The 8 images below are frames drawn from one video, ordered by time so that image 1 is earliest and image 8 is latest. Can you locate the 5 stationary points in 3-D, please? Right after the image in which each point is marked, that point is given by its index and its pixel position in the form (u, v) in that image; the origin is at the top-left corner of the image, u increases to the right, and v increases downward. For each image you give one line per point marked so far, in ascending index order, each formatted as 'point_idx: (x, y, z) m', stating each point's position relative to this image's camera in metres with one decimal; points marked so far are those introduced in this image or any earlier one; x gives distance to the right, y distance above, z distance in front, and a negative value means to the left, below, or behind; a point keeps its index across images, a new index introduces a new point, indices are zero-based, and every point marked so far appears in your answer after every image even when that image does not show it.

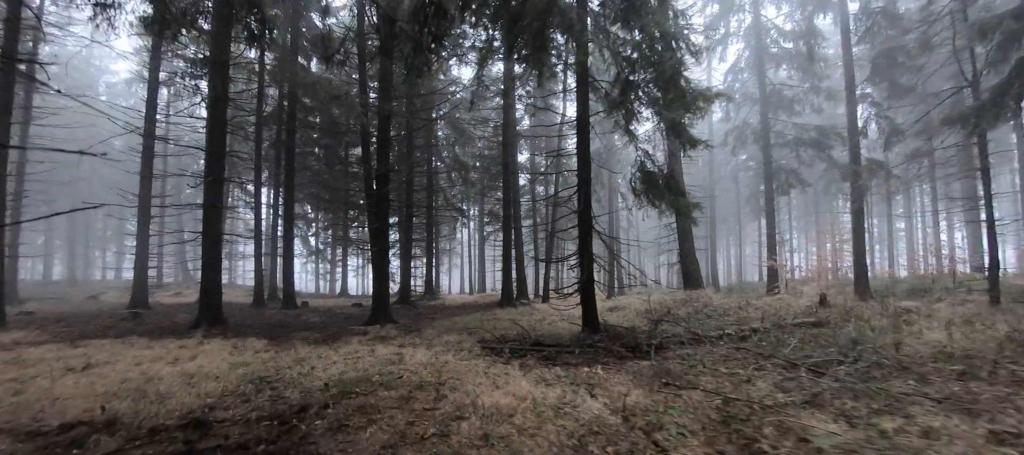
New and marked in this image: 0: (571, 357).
0: (+0.7, -1.5, +4.6) m
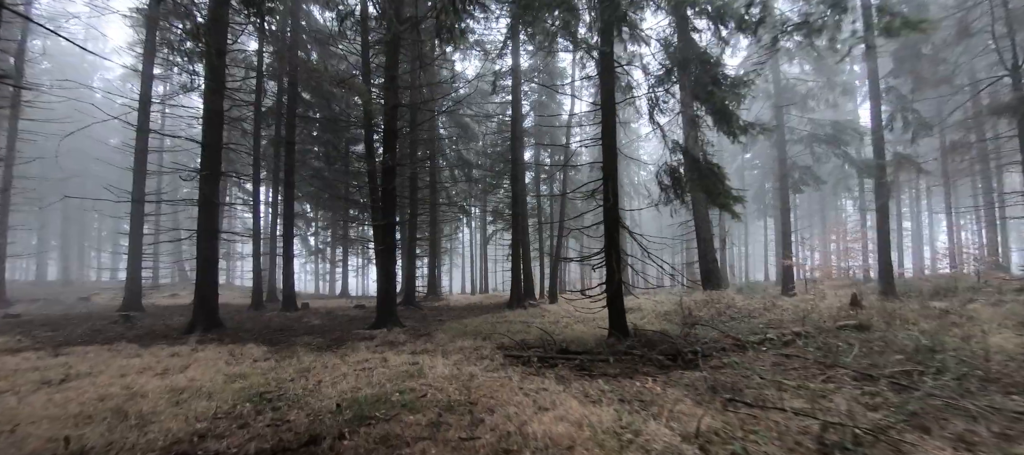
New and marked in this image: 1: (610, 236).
0: (+1.0, -1.5, +4.1) m
1: (+1.4, -0.1, +5.6) m
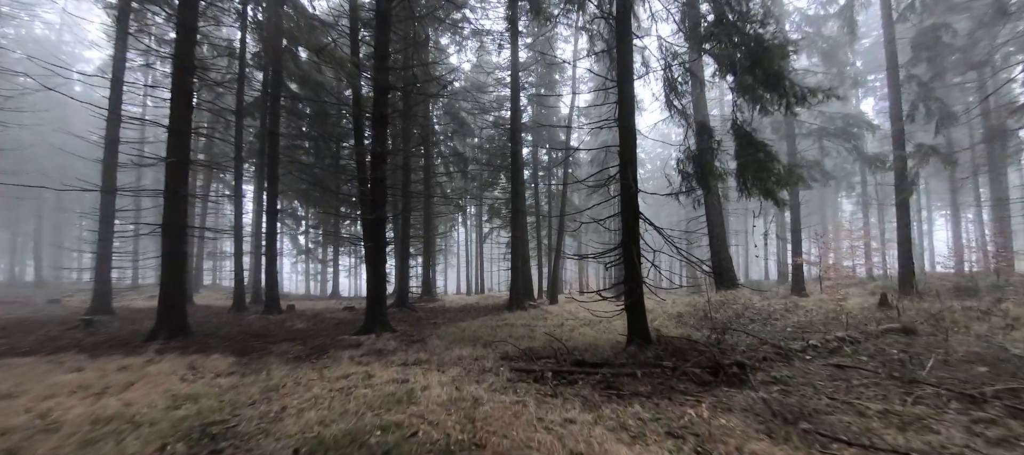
0: (+1.1, -1.4, +3.4) m
1: (+1.5, 0.0, +5.0) m
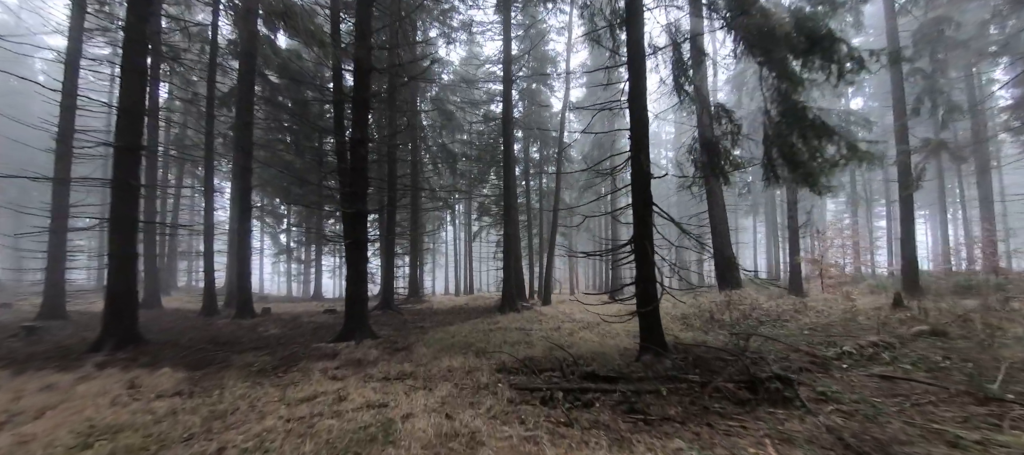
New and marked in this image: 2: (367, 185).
0: (+1.1, -1.3, +2.8) m
1: (+1.4, +0.1, +4.4) m
2: (-2.5, +0.7, +6.6) m
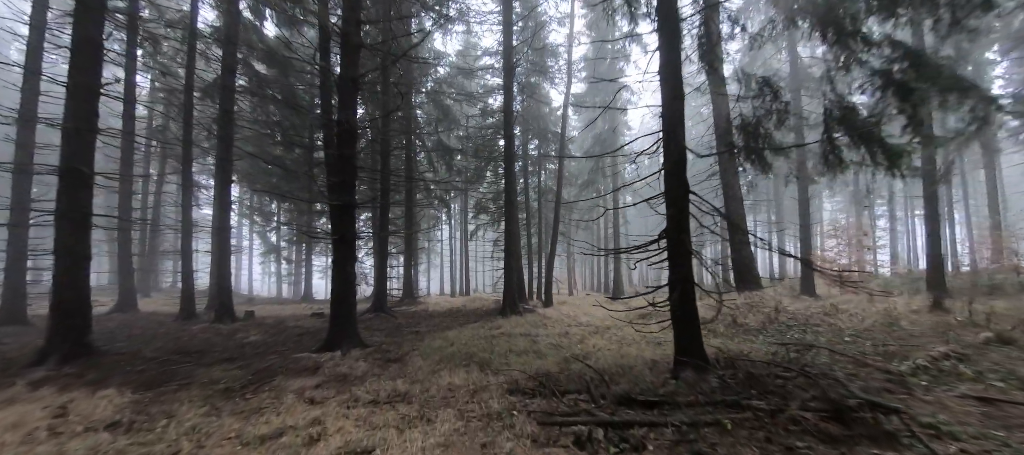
0: (+1.3, -1.2, +2.2) m
1: (+1.6, +0.1, +3.8) m
2: (-2.4, +0.8, +5.9) m
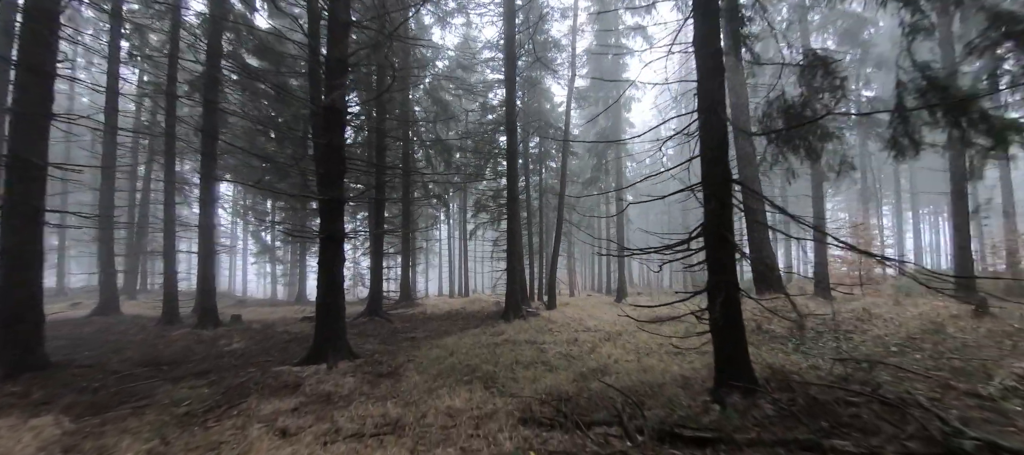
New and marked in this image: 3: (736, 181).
0: (+1.4, -1.2, +1.6) m
1: (+1.7, +0.2, +3.2) m
2: (-2.4, +0.8, +5.4) m
3: (+1.9, +0.4, +3.2) m
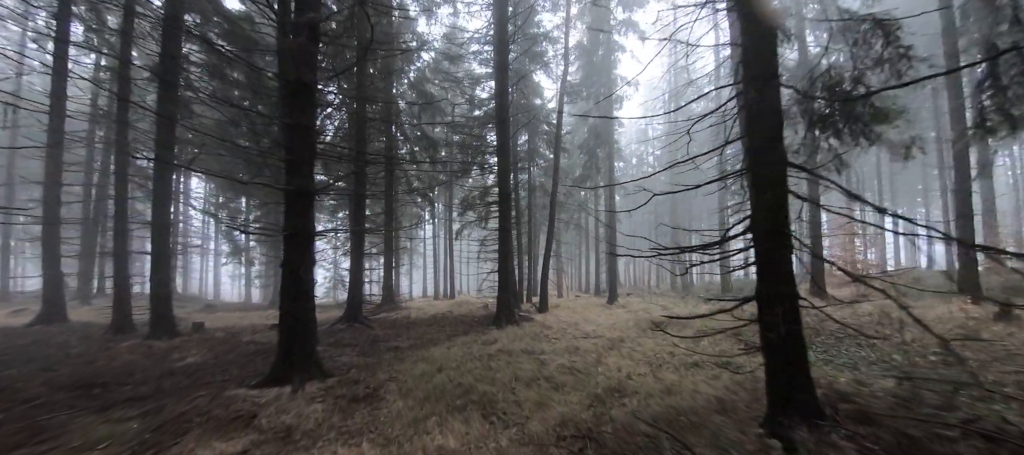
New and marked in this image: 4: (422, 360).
0: (+1.5, -1.2, +1.0) m
1: (+1.7, +0.2, +2.6) m
2: (-2.4, +0.9, +4.6) m
3: (+1.9, +0.4, +2.6) m
4: (-1.2, -1.8, +5.2) m
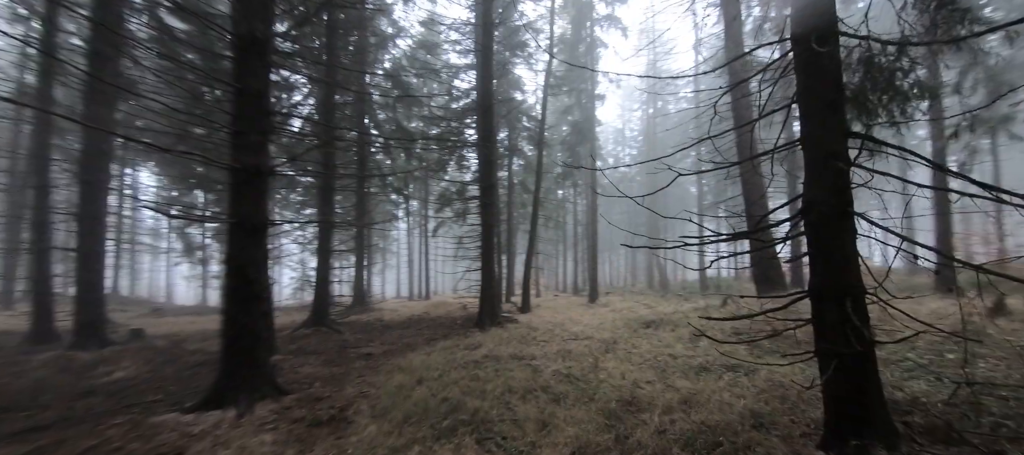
0: (+1.6, -1.1, +0.6) m
1: (+1.8, +0.3, +2.2) m
2: (-2.5, +1.0, +3.9) m
3: (+2.0, +0.5, +2.2) m
4: (-1.4, -1.7, +4.6) m
